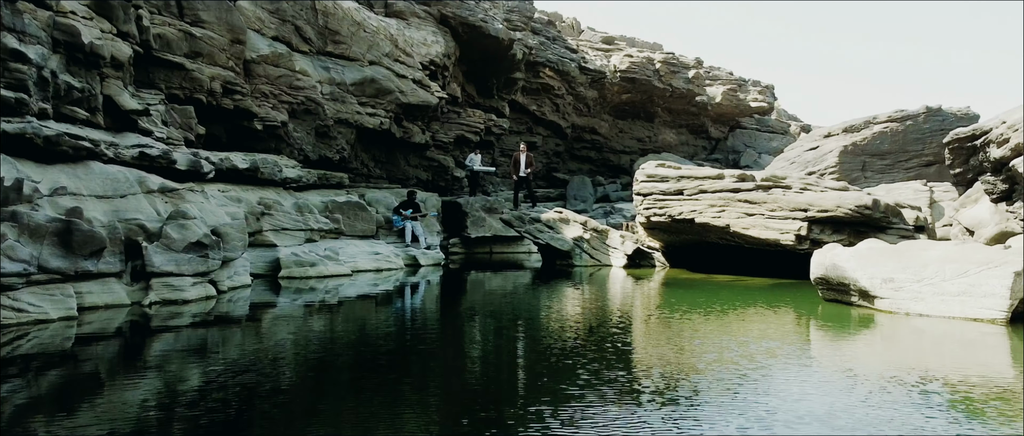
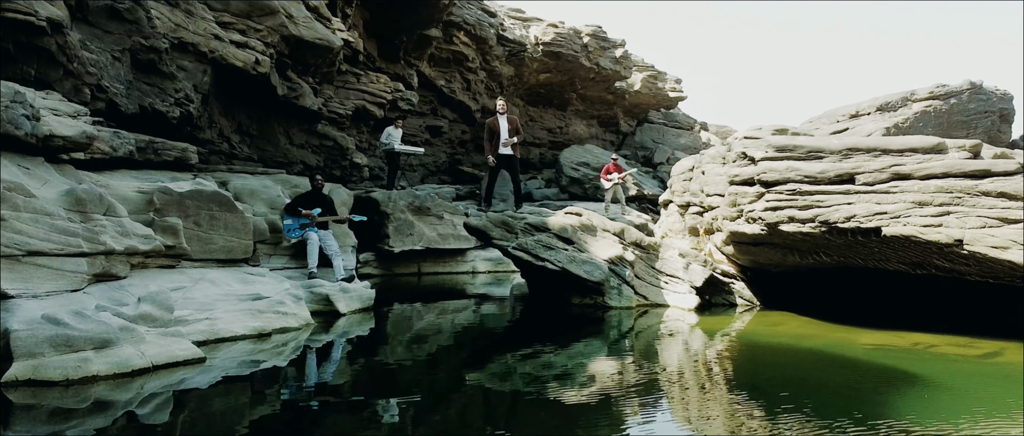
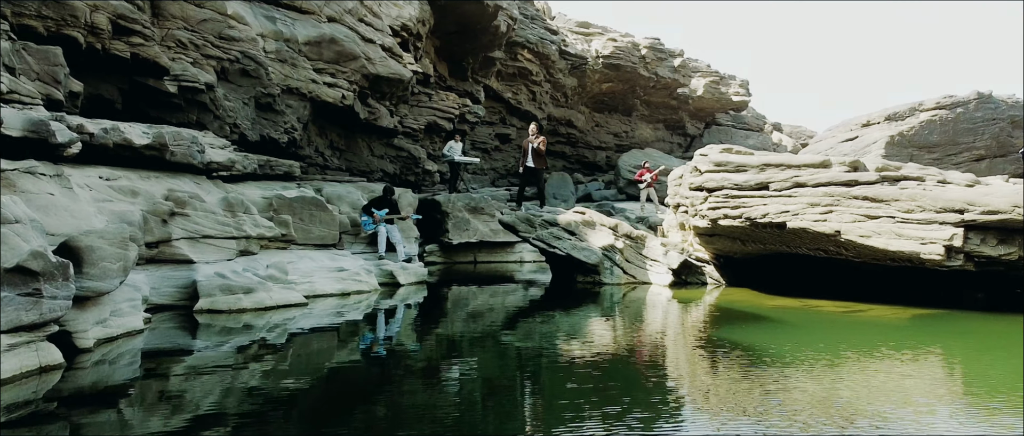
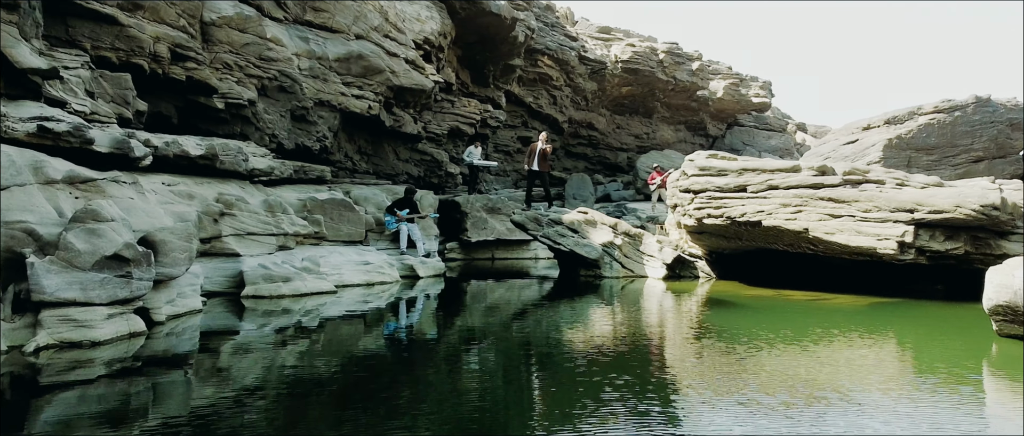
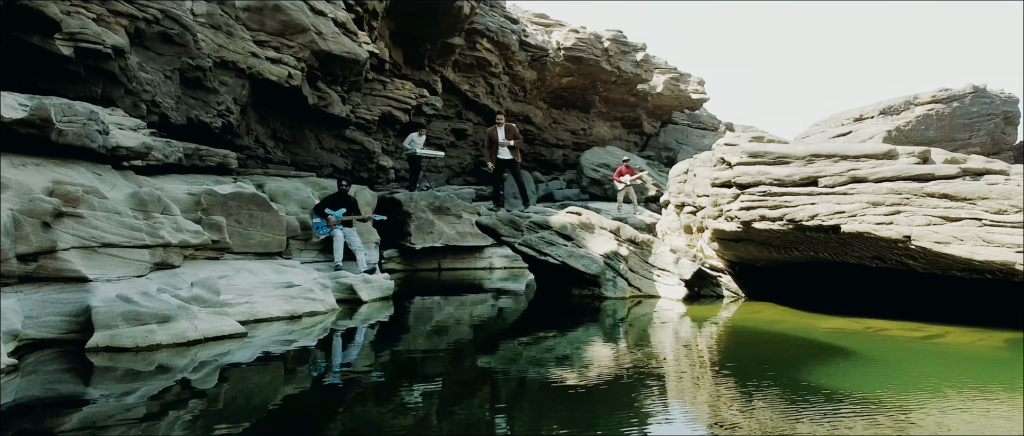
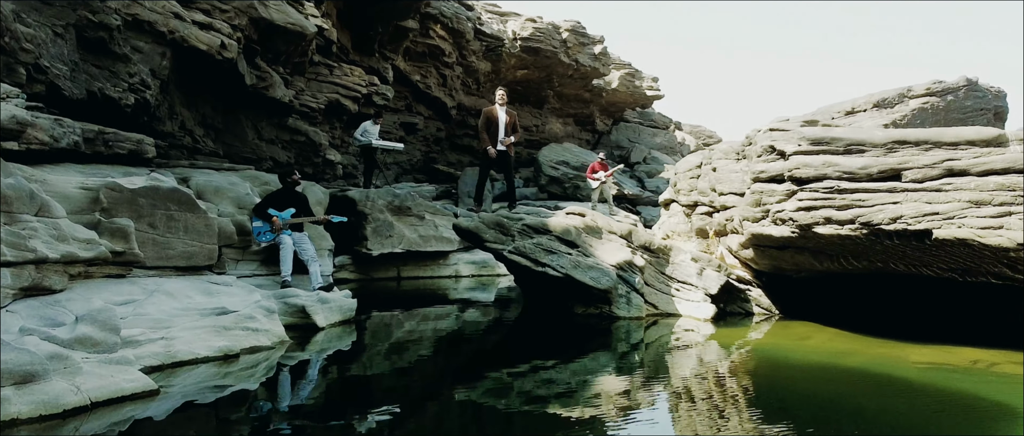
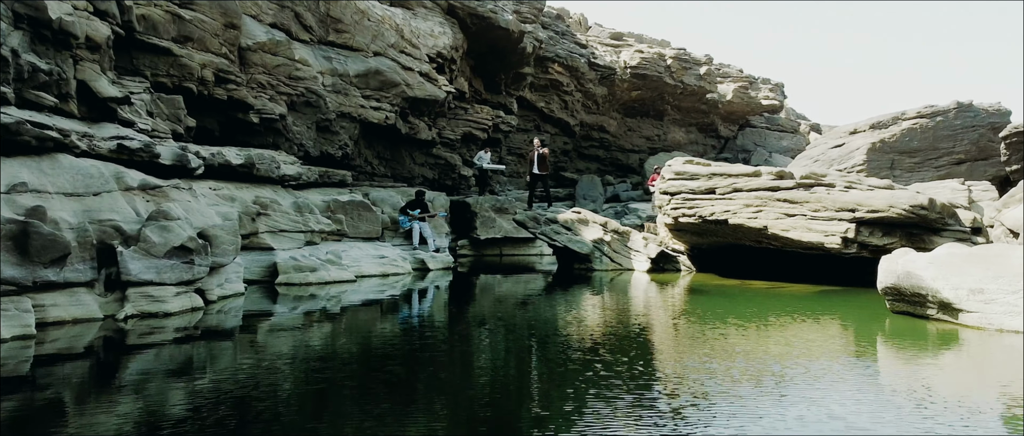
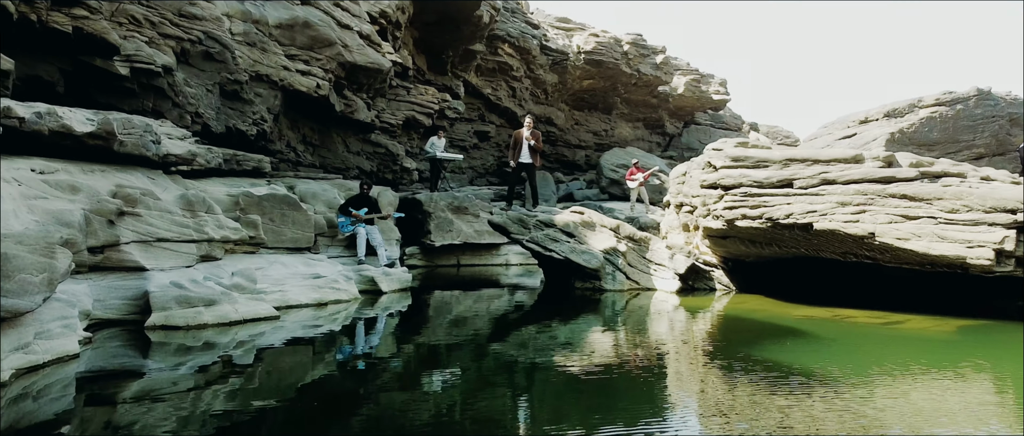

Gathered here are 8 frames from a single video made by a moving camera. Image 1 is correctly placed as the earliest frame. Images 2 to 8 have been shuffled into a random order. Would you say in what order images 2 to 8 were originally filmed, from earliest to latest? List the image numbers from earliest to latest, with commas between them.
7, 4, 3, 8, 5, 2, 6
